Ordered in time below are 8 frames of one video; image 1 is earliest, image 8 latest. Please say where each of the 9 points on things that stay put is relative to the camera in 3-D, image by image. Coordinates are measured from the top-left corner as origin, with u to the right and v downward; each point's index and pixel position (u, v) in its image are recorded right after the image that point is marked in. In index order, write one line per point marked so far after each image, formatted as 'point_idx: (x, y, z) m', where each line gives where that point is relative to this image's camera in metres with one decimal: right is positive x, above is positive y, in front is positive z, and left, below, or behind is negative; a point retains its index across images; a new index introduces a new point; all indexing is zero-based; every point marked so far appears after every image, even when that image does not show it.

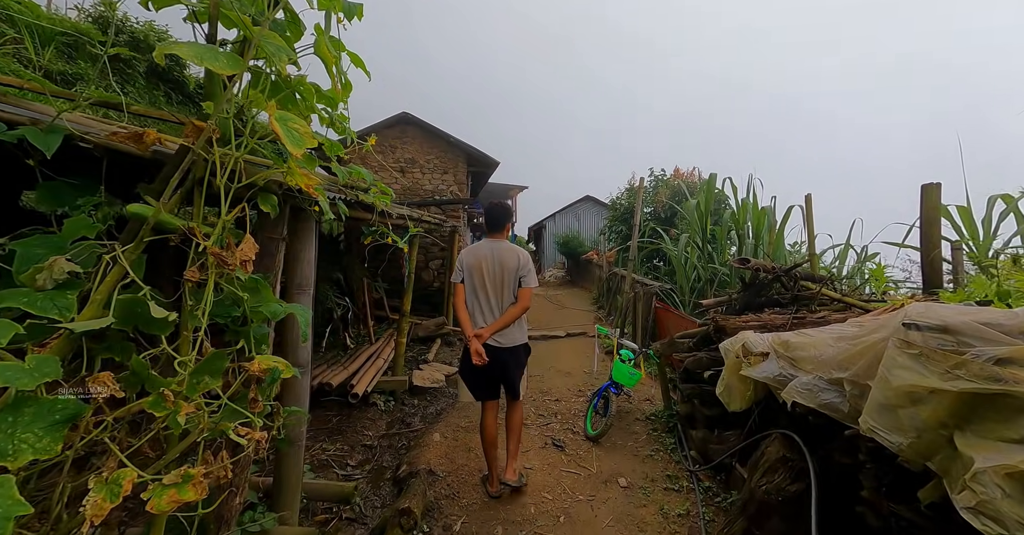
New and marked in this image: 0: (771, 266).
0: (+1.6, 0.0, +2.5) m
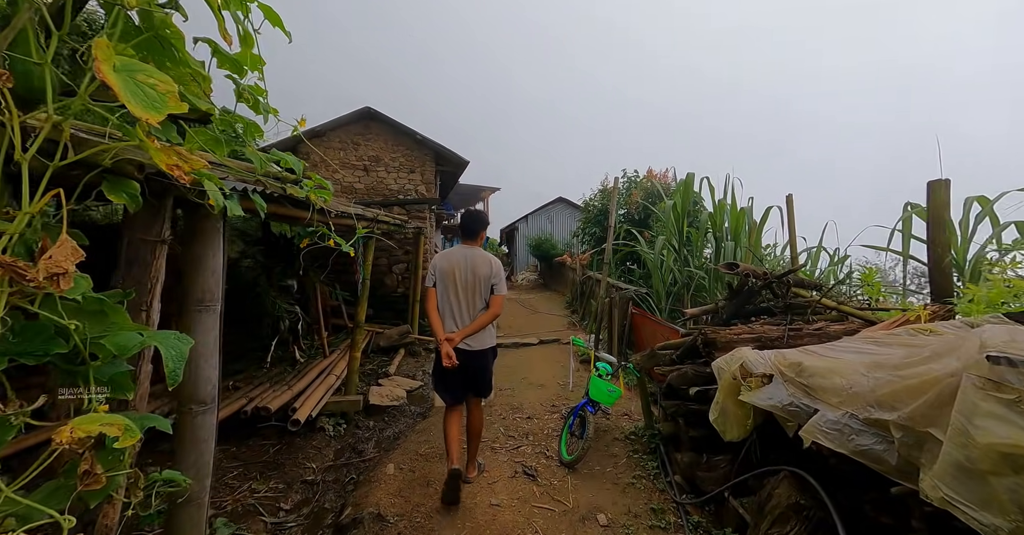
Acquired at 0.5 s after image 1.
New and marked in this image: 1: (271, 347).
0: (+1.4, 0.0, +2.3) m
1: (-2.2, -0.7, +3.8) m
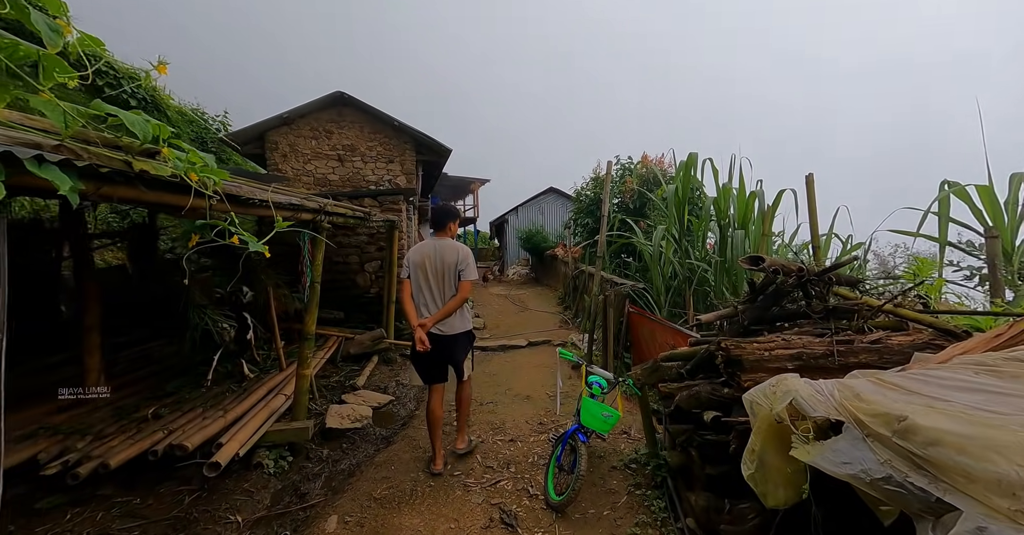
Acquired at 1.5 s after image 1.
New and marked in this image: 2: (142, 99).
0: (+1.3, 0.0, +1.8) m
1: (-2.3, -0.7, +3.2) m
2: (-7.1, +3.2, +7.8) m
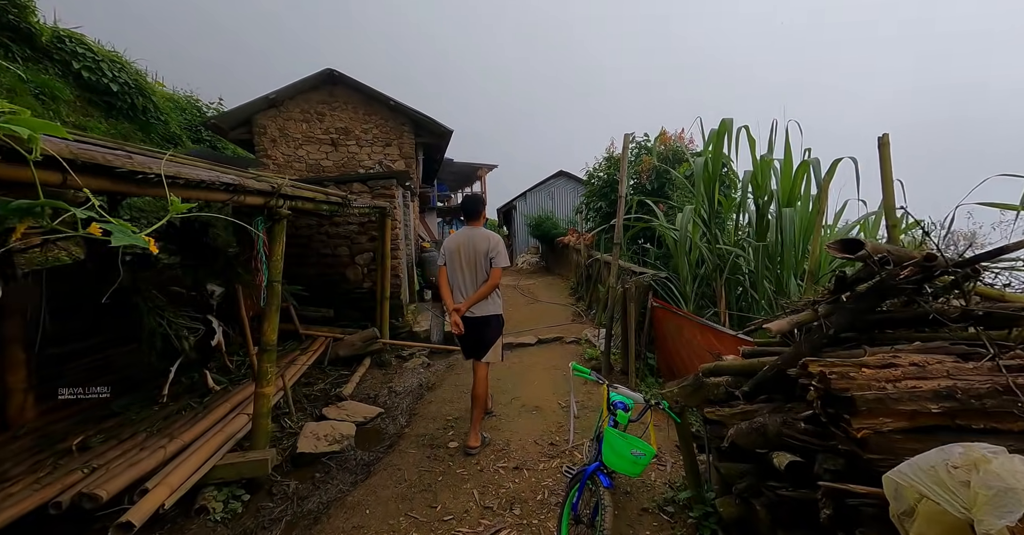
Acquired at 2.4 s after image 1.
0: (+1.2, 0.0, +1.3) m
1: (-2.3, -0.7, +2.8) m
2: (-7.0, +3.3, +7.4) m
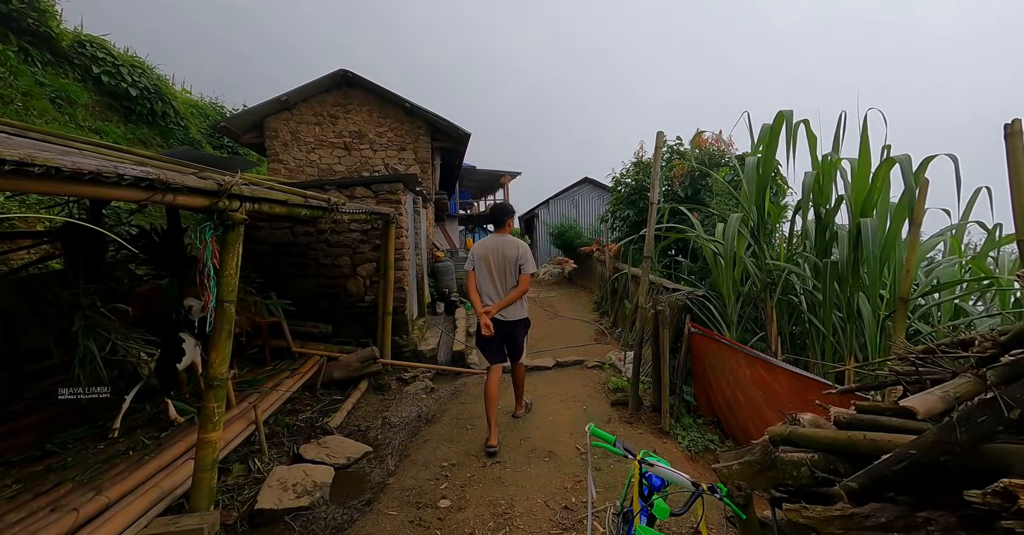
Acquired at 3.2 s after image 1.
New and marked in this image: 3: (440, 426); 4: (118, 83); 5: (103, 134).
0: (+1.2, -0.1, +0.7) m
1: (-2.3, -0.8, +2.4) m
2: (-6.6, +3.2, +7.4) m
3: (-0.5, -1.2, +3.1) m
4: (-6.6, +3.1, +6.9) m
5: (-6.3, +2.1, +6.4) m
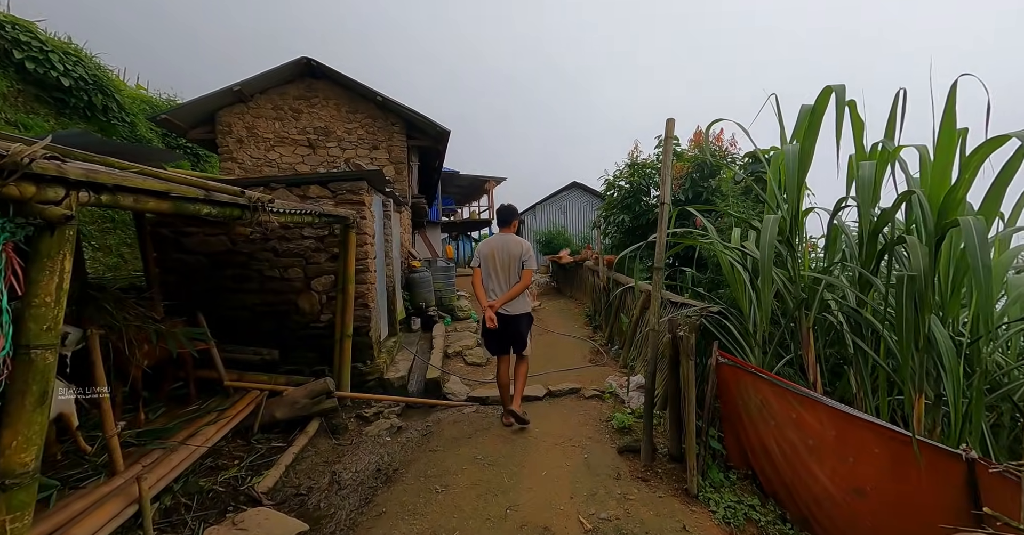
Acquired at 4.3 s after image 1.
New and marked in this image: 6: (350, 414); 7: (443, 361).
0: (+1.2, -0.1, +0.1) m
1: (-2.3, -0.9, +1.7) m
2: (-6.9, +3.0, +6.5) m
3: (-0.6, -1.3, +2.4) m
4: (-6.9, +2.9, +6.1) m
5: (-6.5, +1.9, +5.5) m
6: (-1.3, -1.2, +3.4) m
7: (-0.8, -1.0, +4.5) m
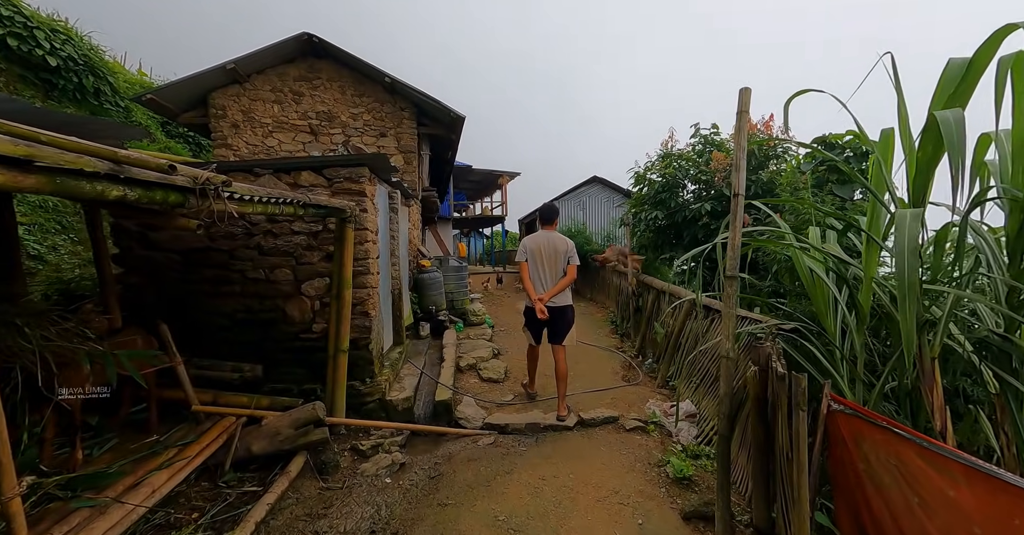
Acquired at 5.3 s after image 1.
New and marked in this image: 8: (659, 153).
0: (+1.3, -0.2, -0.5) m
1: (-2.2, -0.9, +1.1) m
2: (-6.5, +3.1, +6.1) m
3: (-0.5, -1.3, +1.8) m
4: (-6.6, +3.0, +5.7) m
5: (-6.3, +2.0, +5.1) m
6: (-1.2, -1.2, +2.8) m
7: (-0.5, -1.0, +3.9) m
8: (+2.2, +1.7, +6.1) m
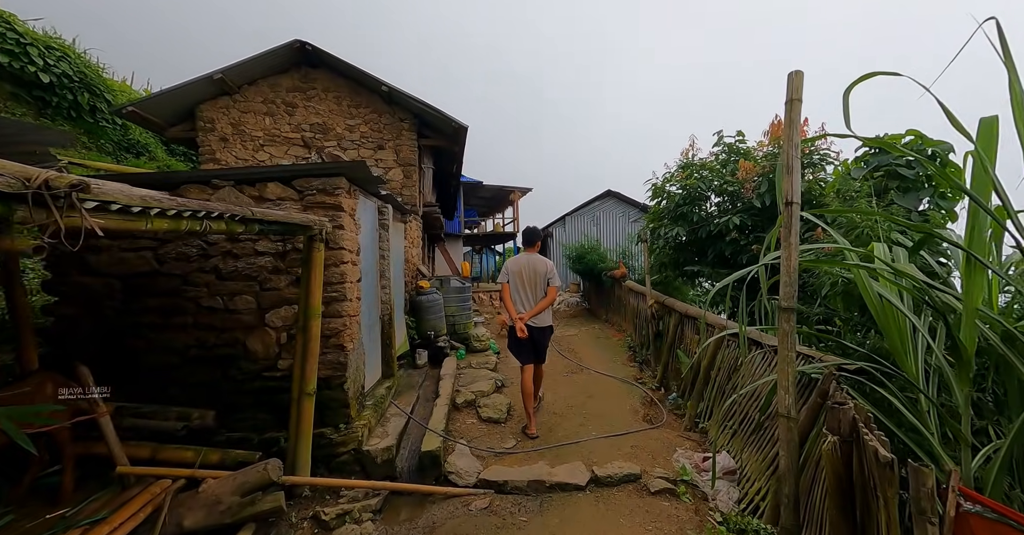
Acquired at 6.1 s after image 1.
0: (+1.2, -0.2, -1.1) m
1: (-2.3, -1.0, +0.7) m
2: (-6.5, +2.8, +5.9) m
3: (-0.5, -1.4, +1.3) m
4: (-6.5, +2.7, +5.5) m
5: (-6.2, +1.7, +4.9) m
6: (-1.2, -1.4, +2.3) m
7: (-0.5, -1.2, +3.4) m
8: (+2.2, +1.4, +5.6) m
